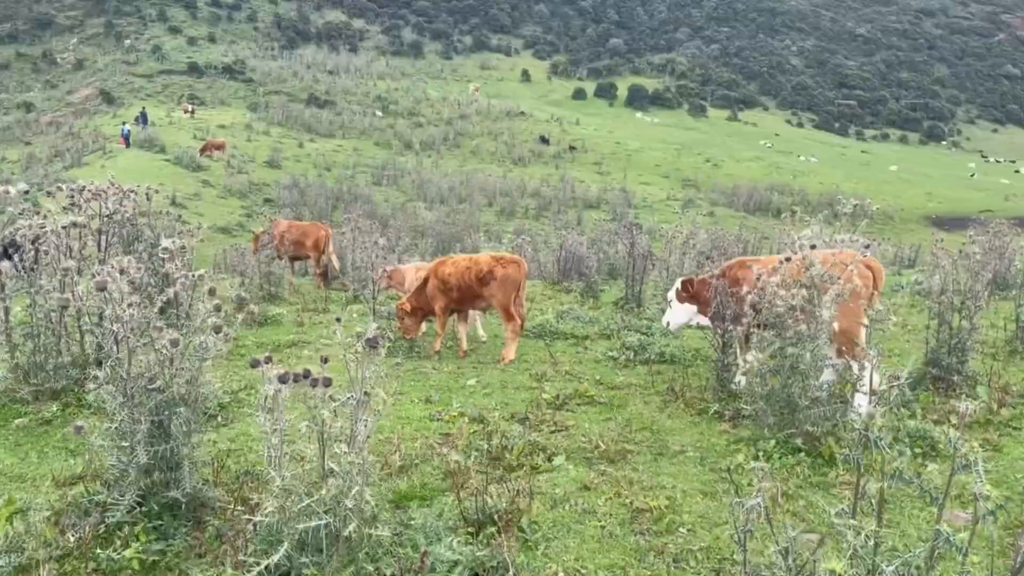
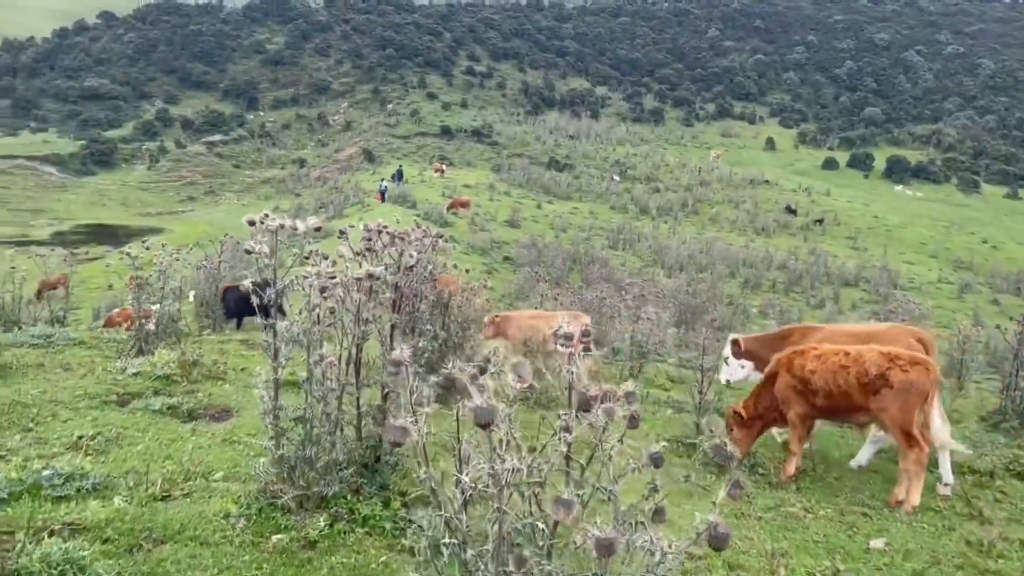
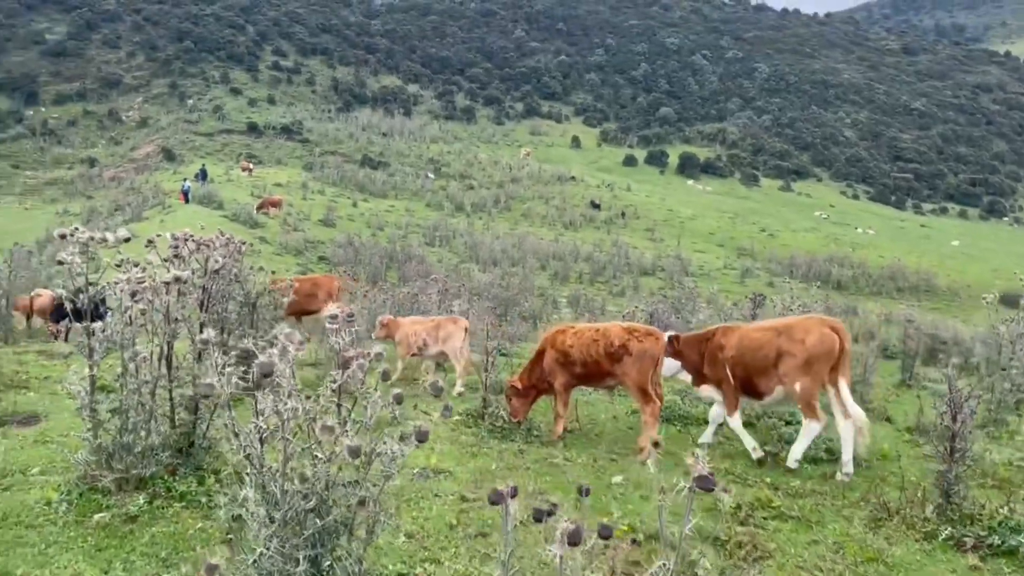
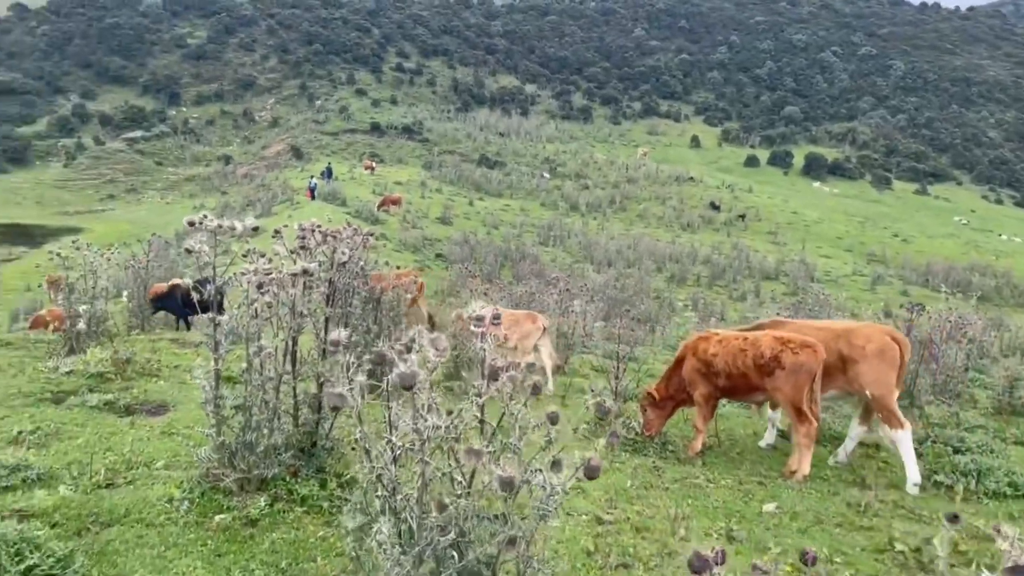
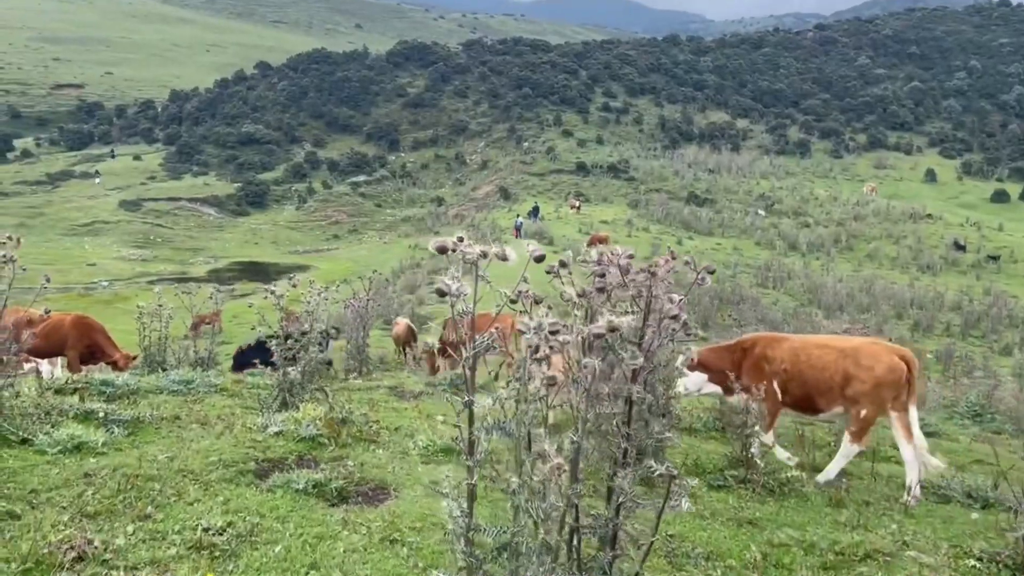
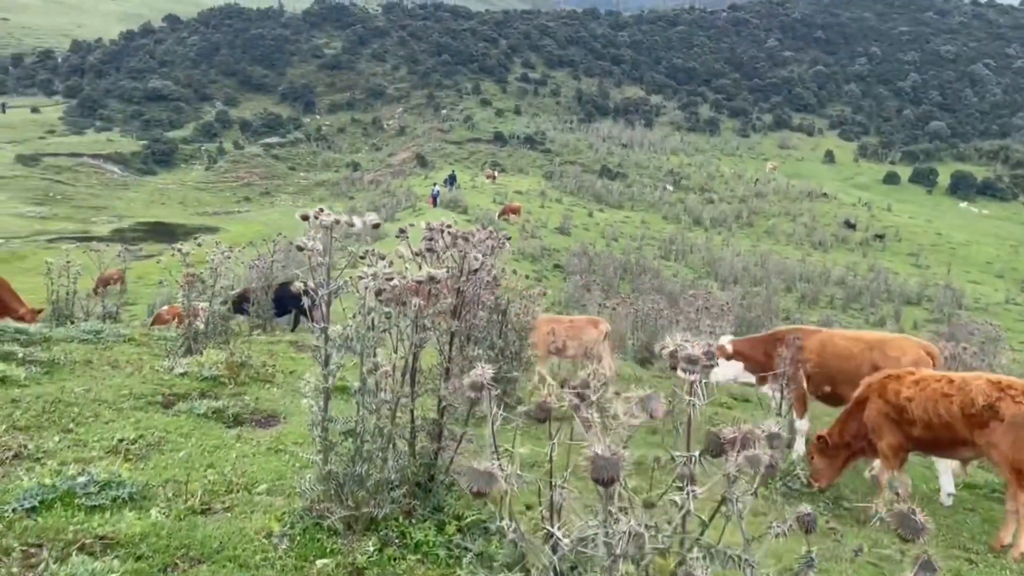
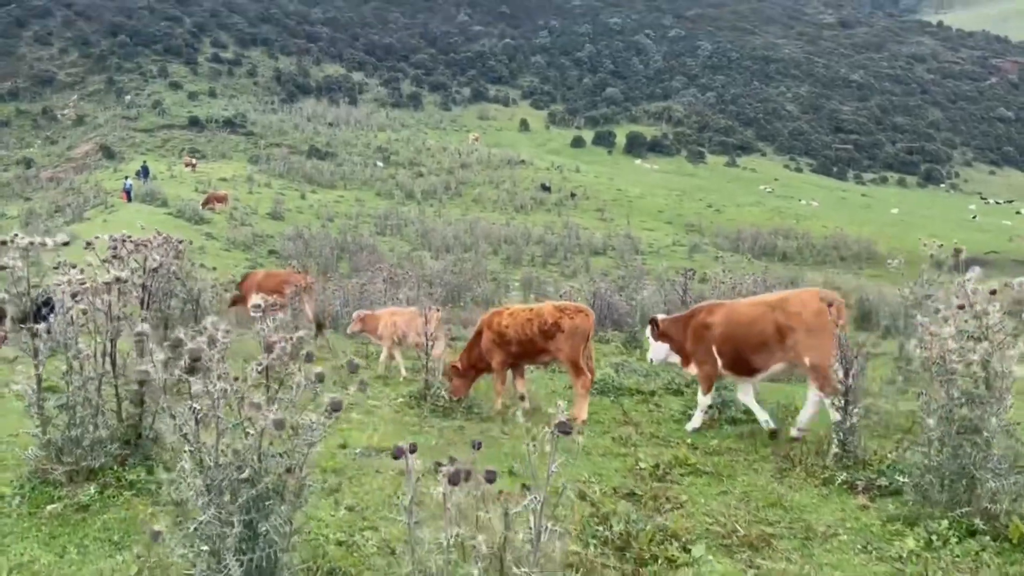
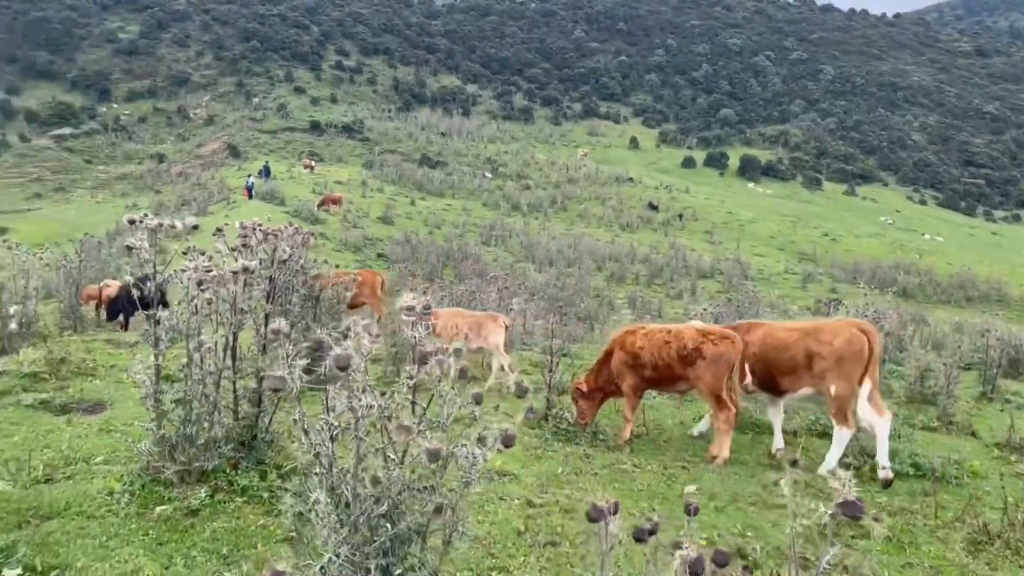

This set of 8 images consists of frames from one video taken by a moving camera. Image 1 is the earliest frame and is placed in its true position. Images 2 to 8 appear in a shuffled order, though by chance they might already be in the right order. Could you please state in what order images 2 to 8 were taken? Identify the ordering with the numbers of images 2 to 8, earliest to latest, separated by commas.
7, 3, 8, 4, 2, 6, 5
